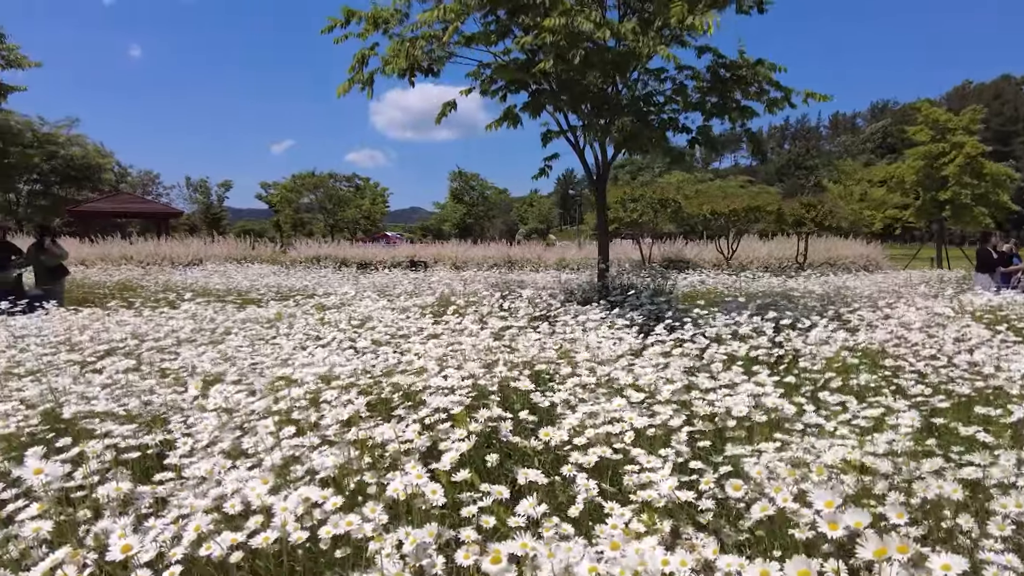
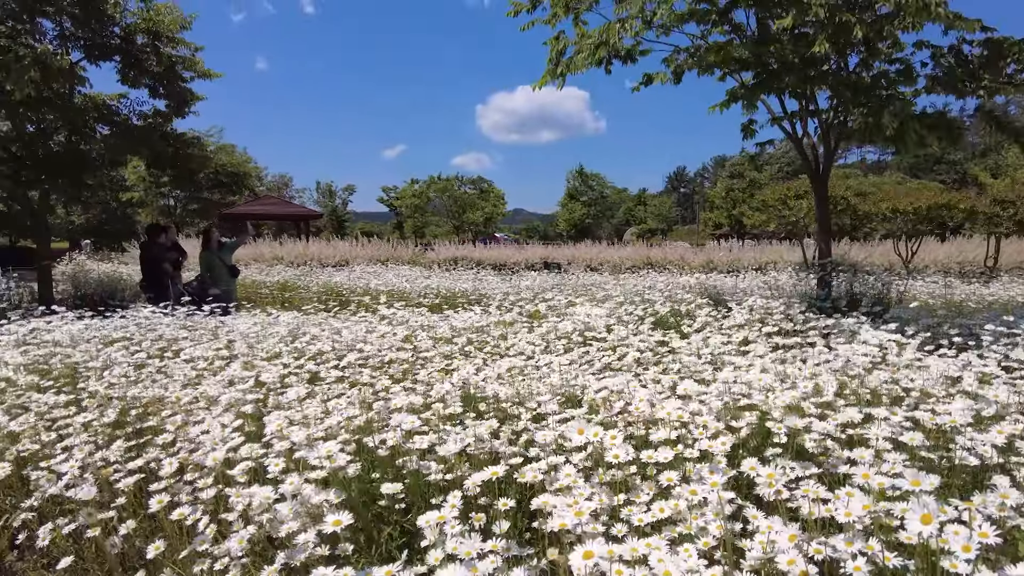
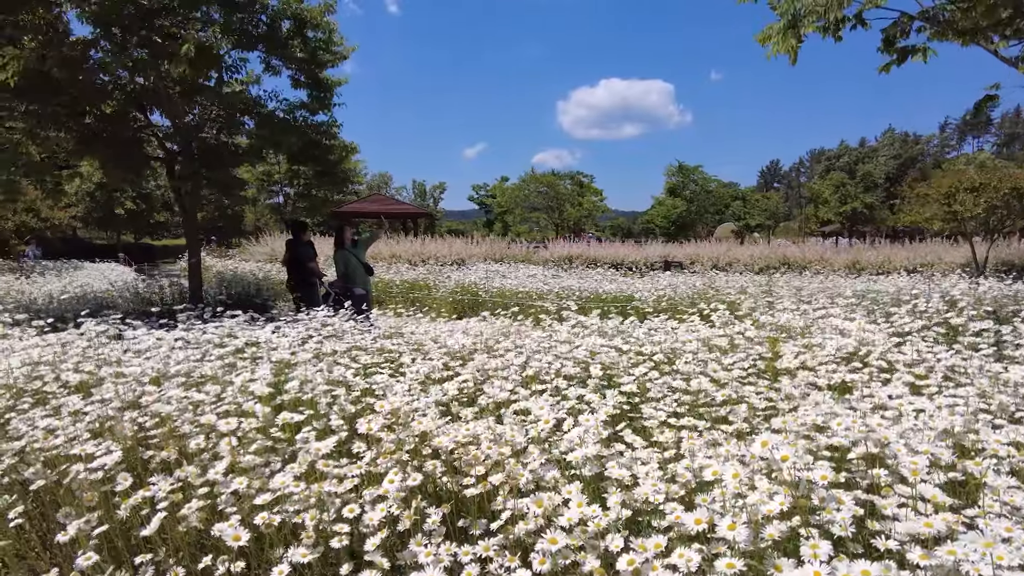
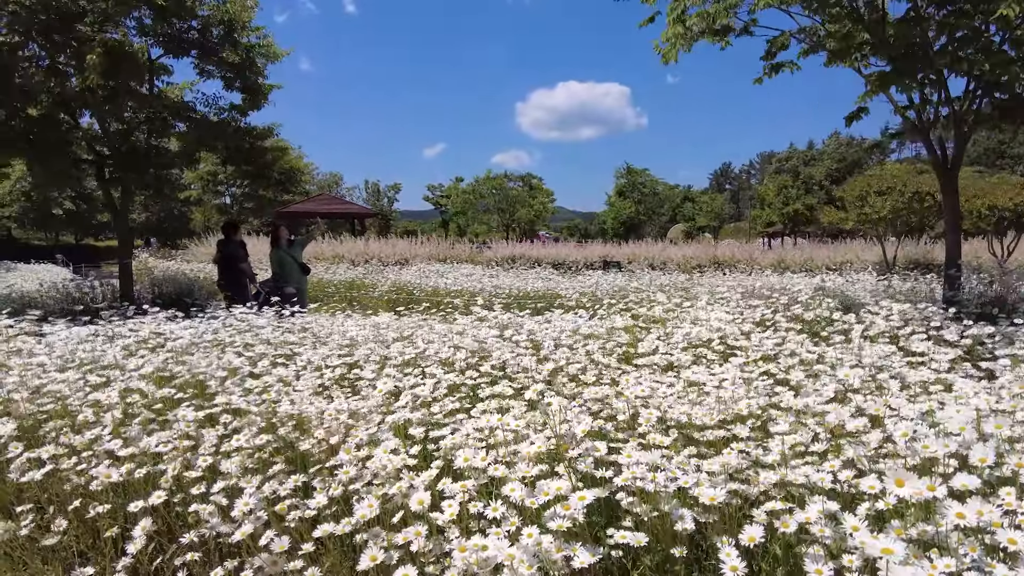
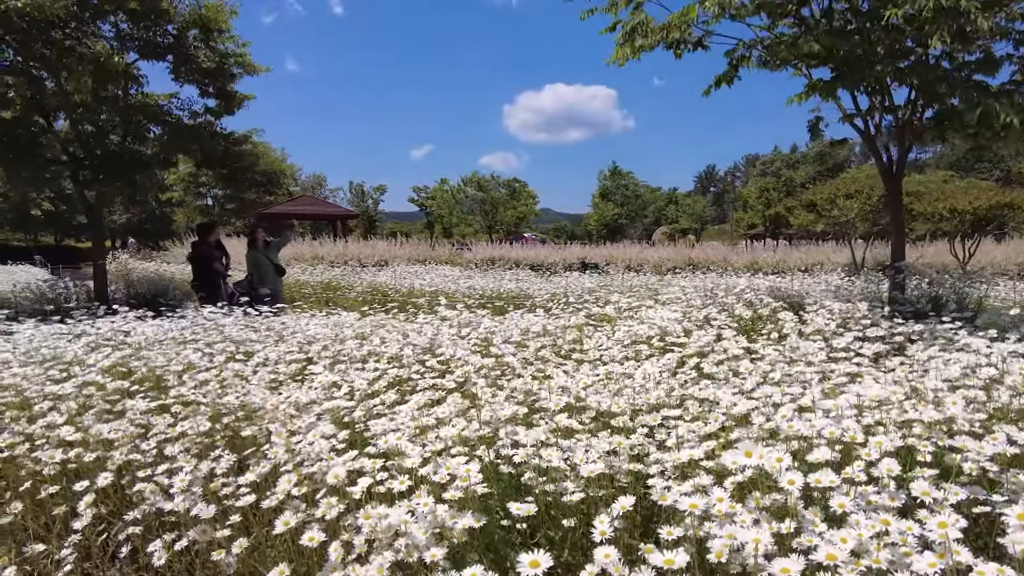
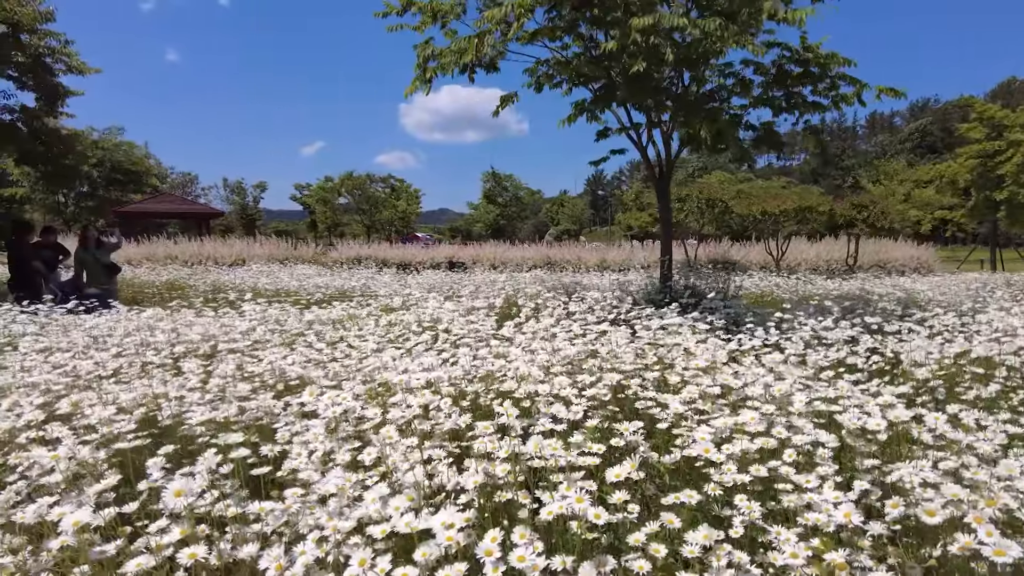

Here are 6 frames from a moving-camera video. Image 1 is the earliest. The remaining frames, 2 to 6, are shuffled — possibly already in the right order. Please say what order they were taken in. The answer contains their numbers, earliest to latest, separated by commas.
6, 2, 5, 4, 3
